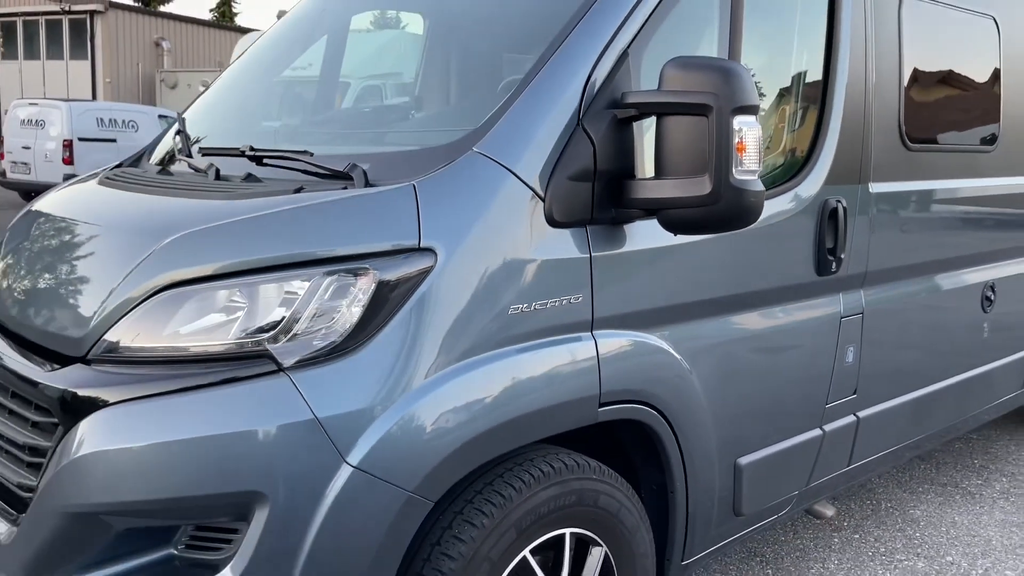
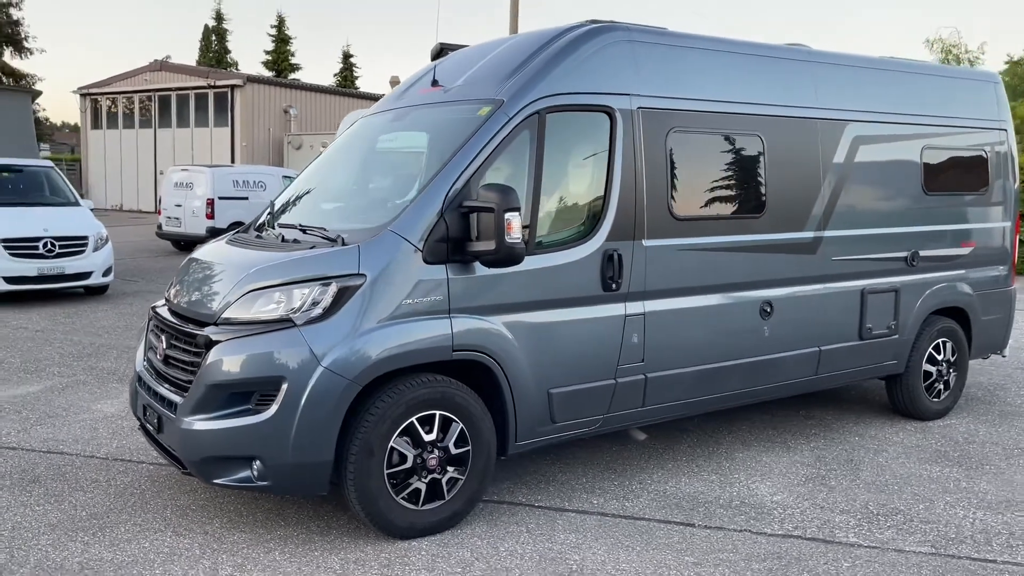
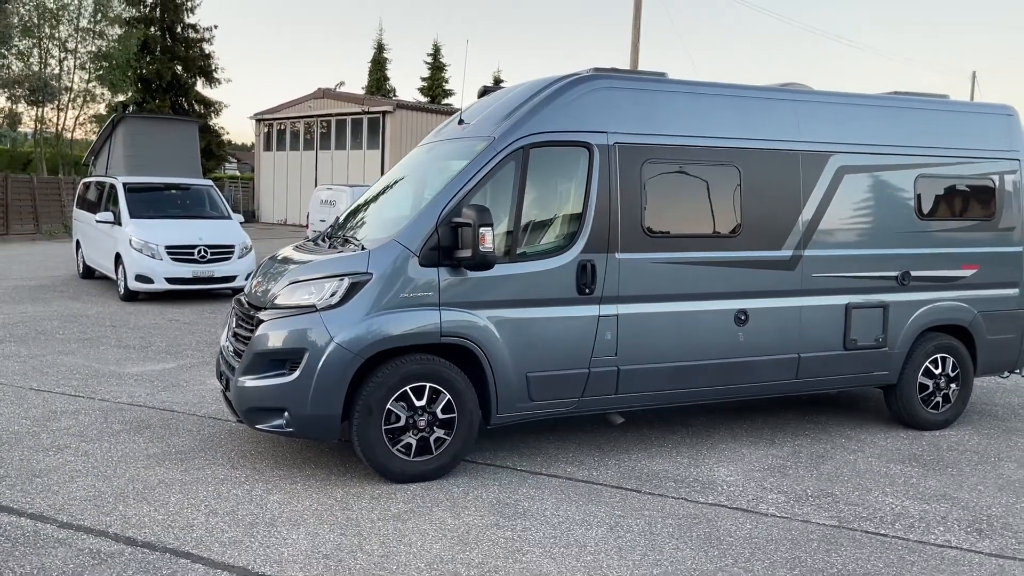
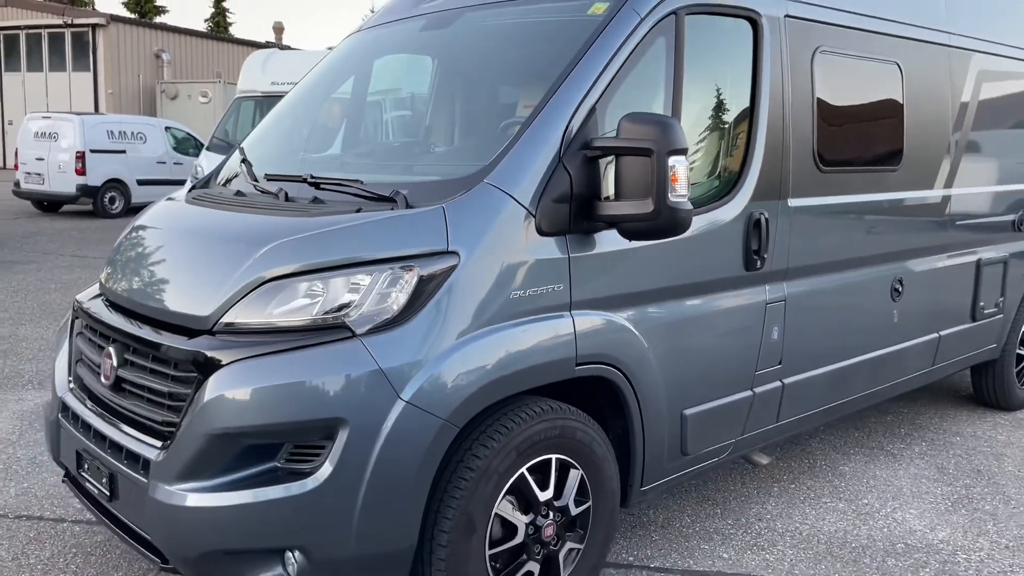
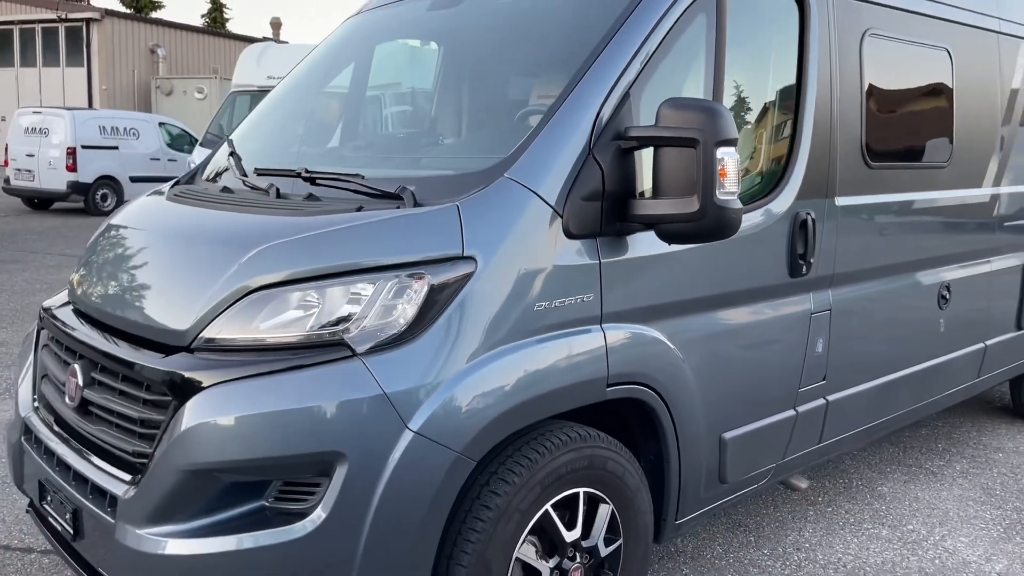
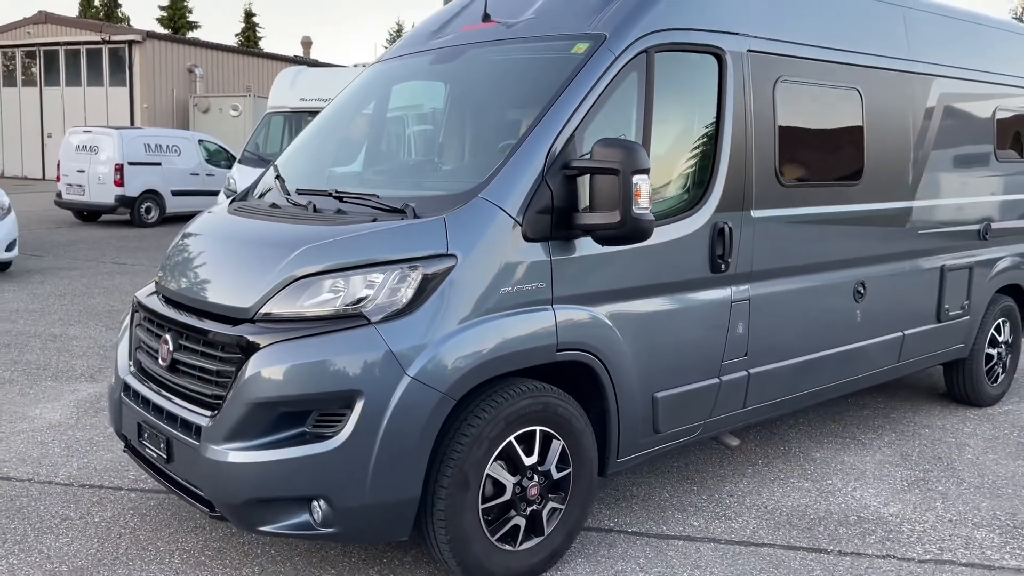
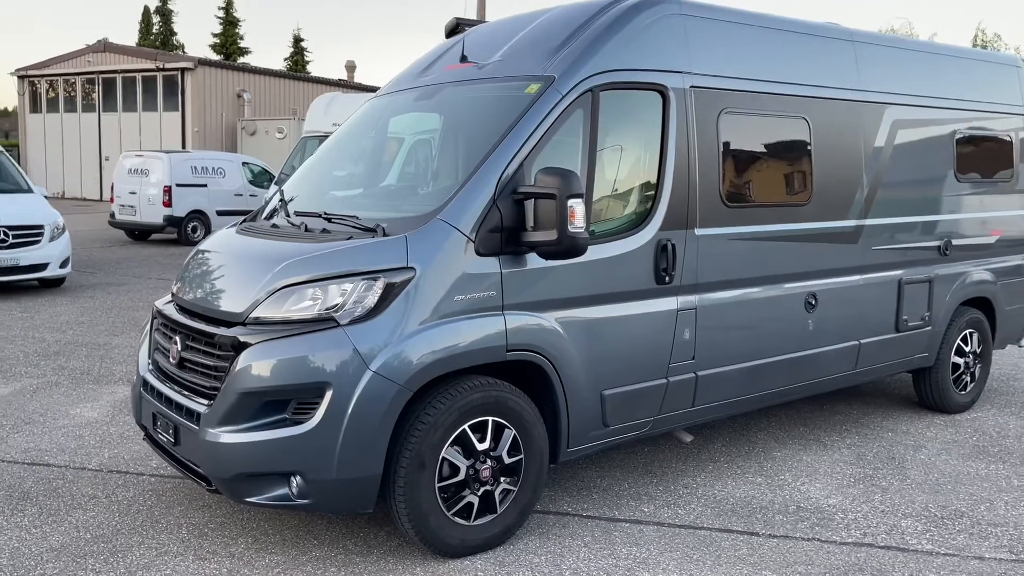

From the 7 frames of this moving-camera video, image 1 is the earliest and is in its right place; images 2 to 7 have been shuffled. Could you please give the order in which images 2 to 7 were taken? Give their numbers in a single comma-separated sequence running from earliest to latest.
5, 4, 6, 7, 2, 3
